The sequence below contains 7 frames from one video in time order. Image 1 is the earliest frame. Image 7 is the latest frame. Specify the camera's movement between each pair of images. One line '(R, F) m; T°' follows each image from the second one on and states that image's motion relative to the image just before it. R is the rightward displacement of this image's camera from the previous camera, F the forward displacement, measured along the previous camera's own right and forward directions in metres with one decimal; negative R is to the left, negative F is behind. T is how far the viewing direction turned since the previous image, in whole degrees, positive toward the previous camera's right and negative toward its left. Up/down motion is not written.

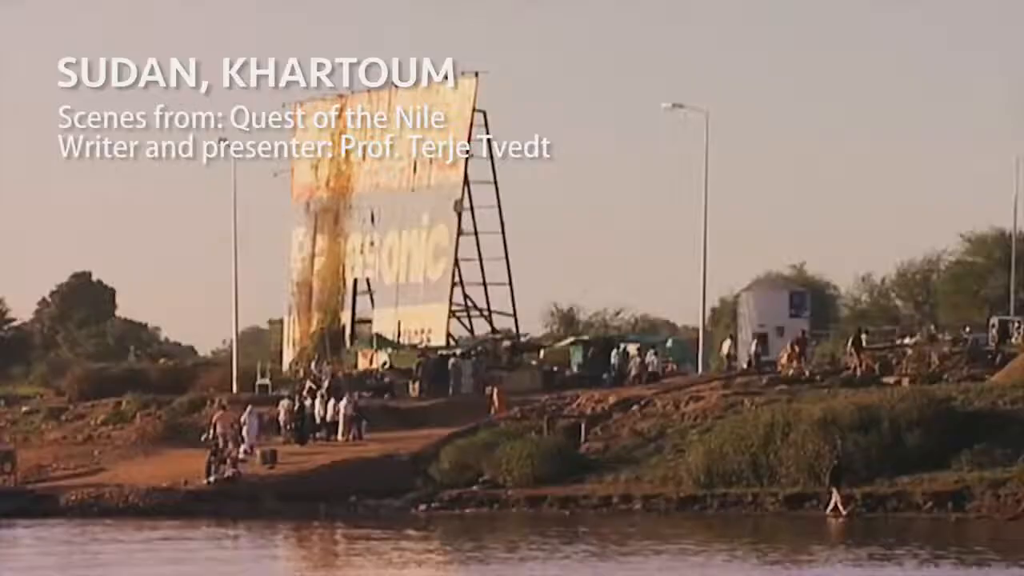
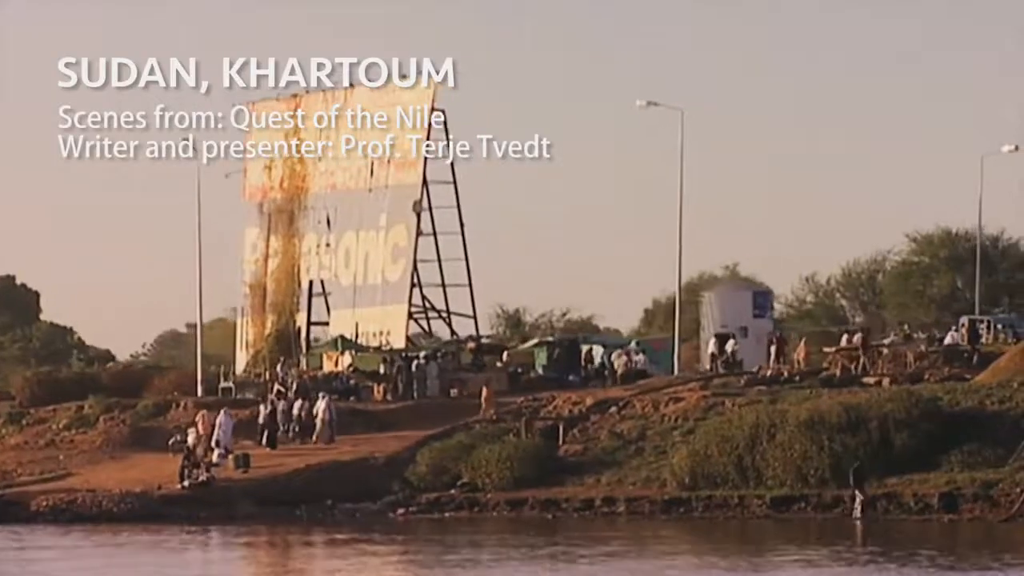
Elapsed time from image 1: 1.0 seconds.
(-1.0, +0.7) m; +2°
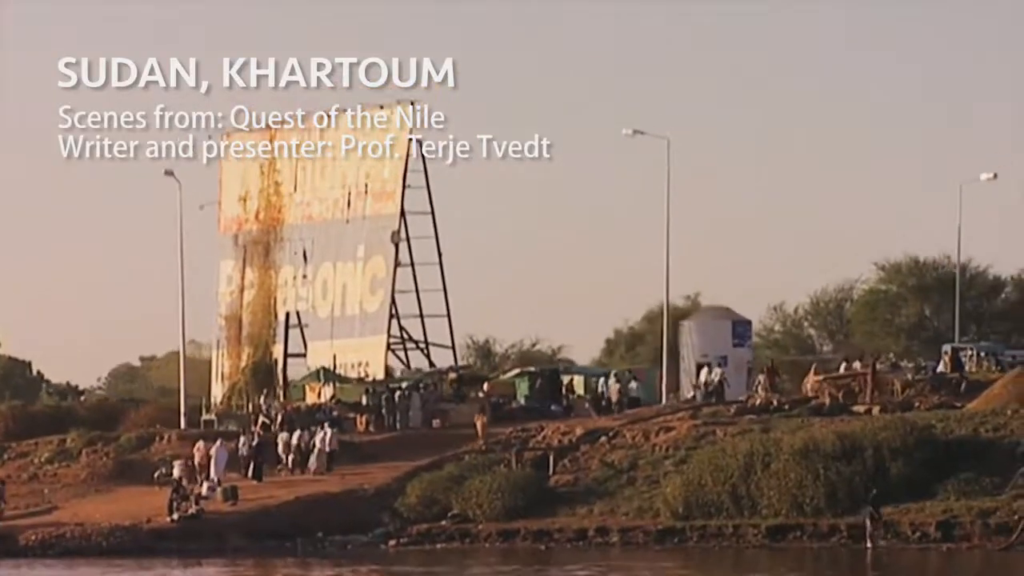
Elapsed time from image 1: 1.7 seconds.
(-0.7, +0.1) m; +1°
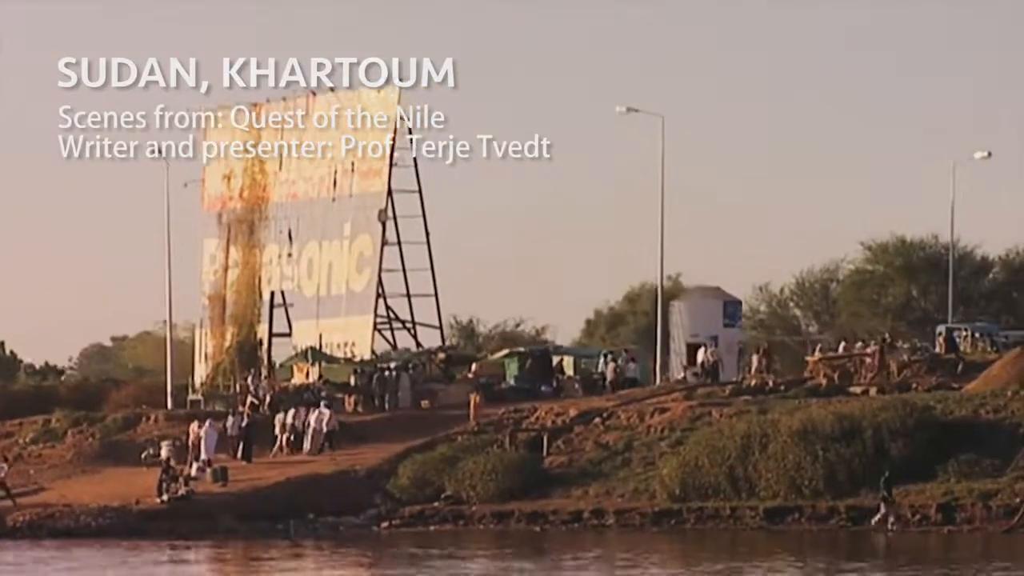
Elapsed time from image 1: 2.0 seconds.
(-0.3, +0.6) m; +1°
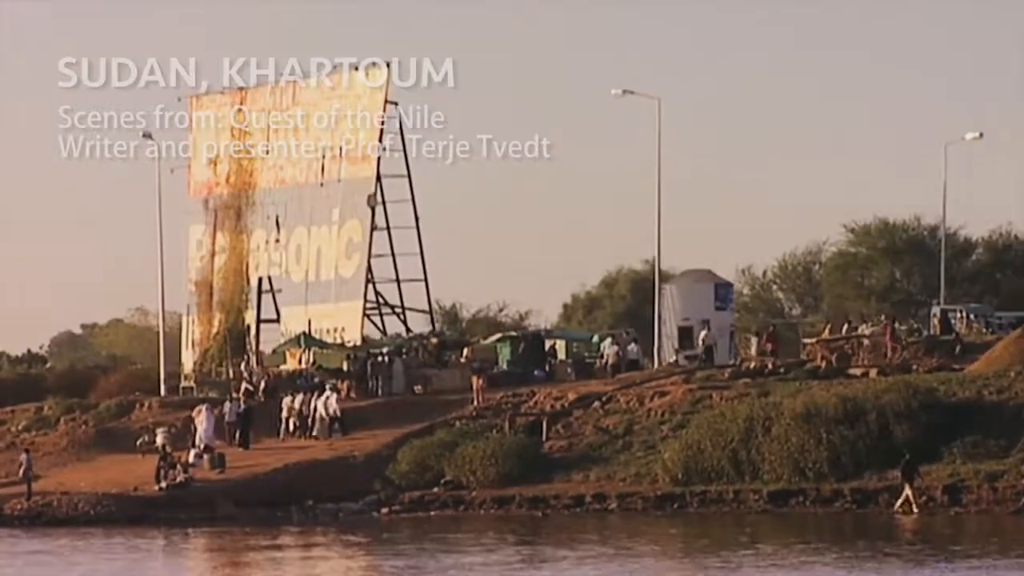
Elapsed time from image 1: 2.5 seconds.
(-0.5, +0.3) m; +1°
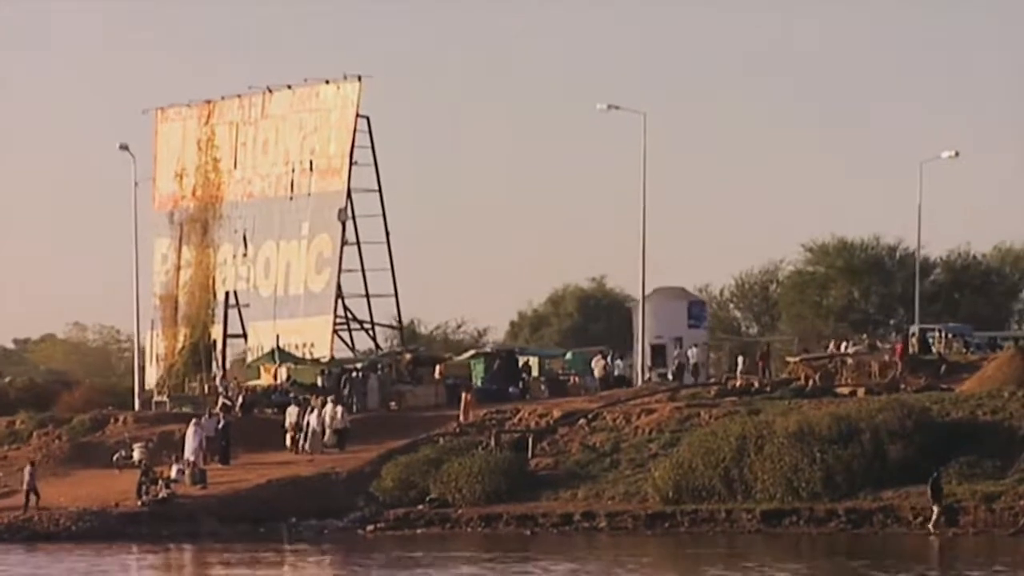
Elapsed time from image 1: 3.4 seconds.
(-0.9, +0.5) m; +1°
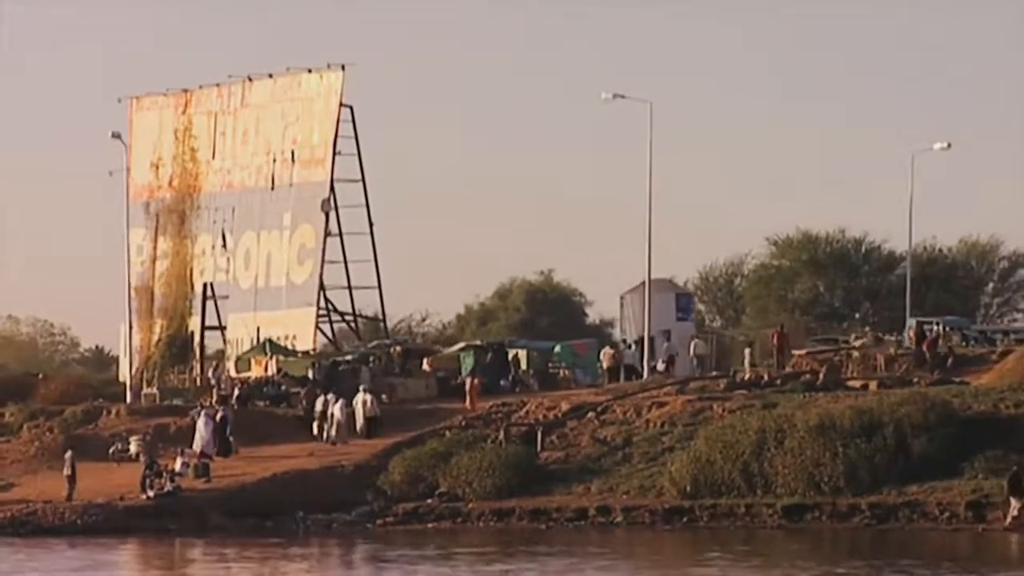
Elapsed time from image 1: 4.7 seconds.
(-1.4, +0.7) m; +1°
